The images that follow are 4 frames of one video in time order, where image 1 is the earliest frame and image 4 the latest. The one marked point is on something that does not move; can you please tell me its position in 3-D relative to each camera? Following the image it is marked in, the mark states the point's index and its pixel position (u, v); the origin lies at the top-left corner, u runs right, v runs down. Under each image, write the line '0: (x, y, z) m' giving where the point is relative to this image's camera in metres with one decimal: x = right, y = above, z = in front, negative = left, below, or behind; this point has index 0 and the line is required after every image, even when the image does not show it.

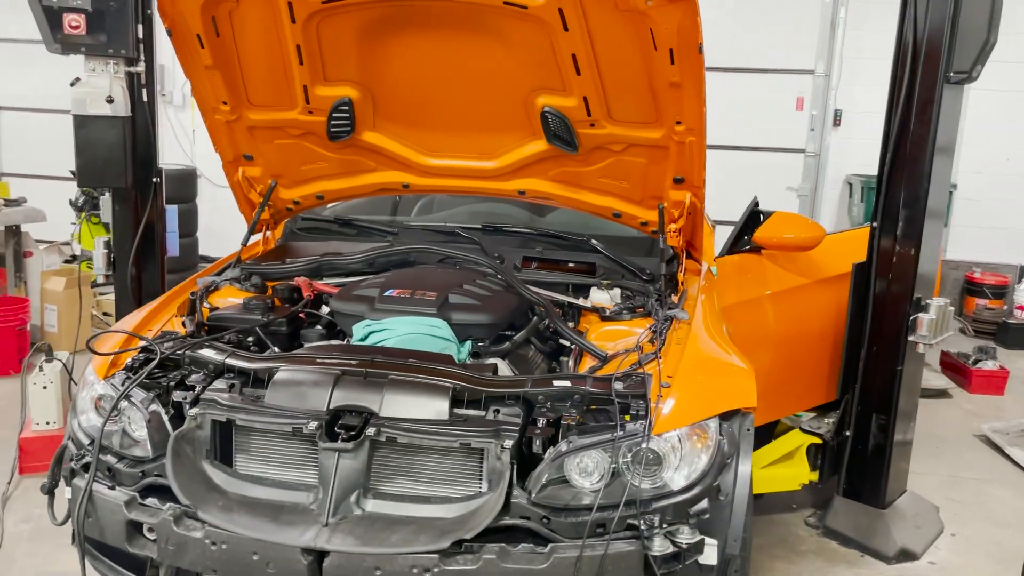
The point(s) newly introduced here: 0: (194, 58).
0: (-0.9, +0.6, +2.5) m
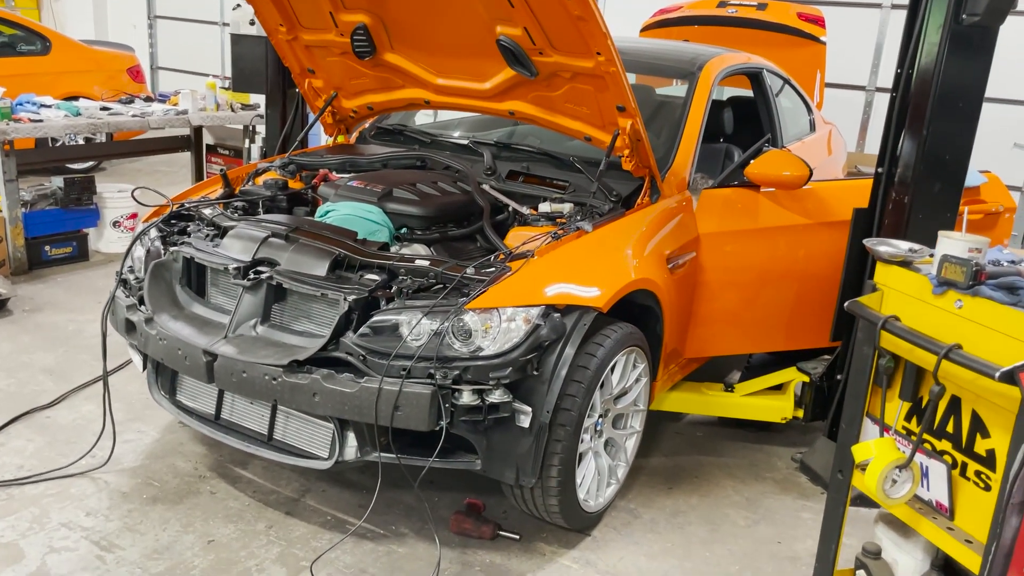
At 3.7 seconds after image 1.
0: (-0.9, +1.1, +3.2) m
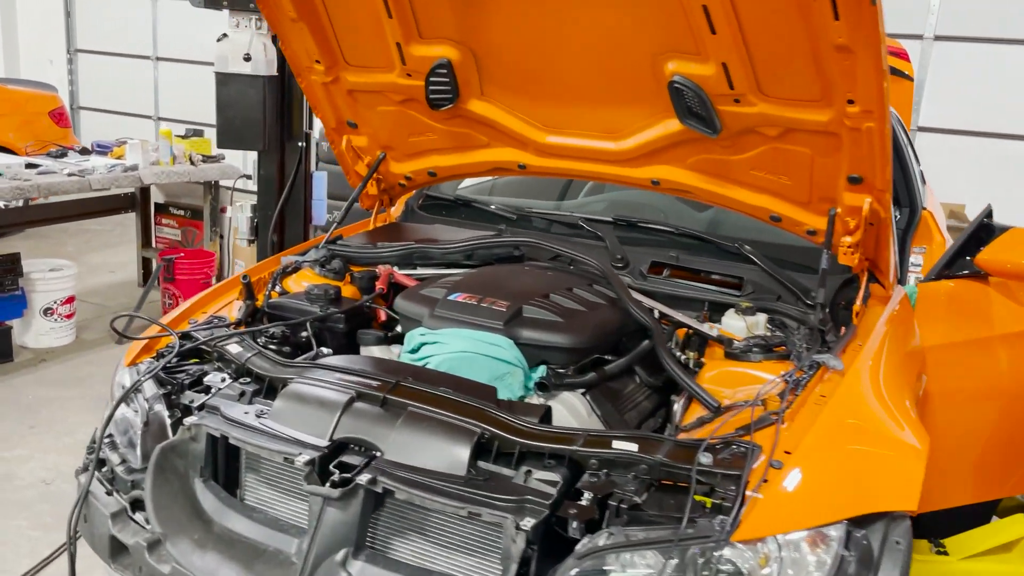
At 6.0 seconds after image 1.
0: (-0.6, +0.7, +2.2) m
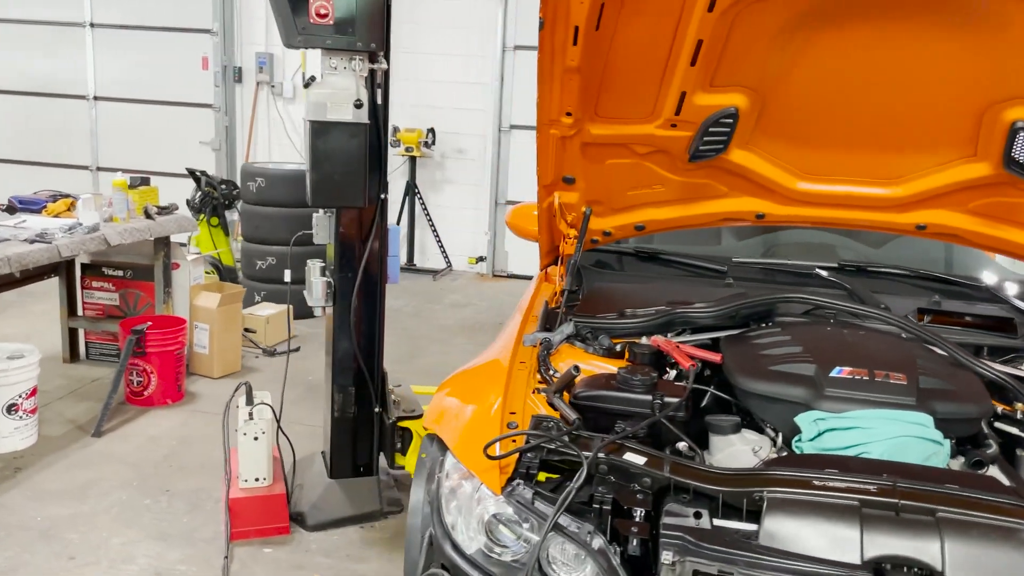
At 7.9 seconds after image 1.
0: (+0.1, +0.5, +1.9) m
